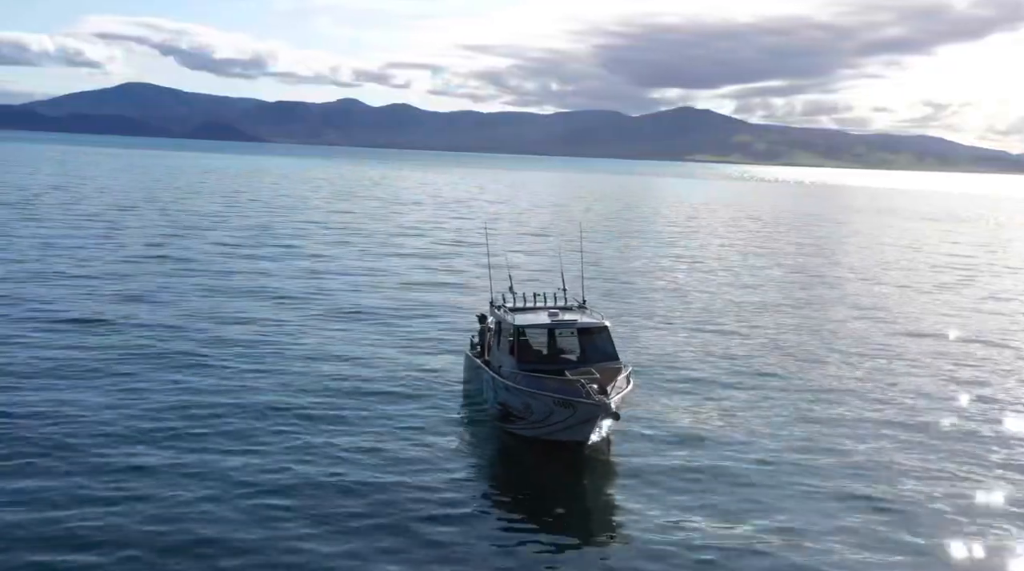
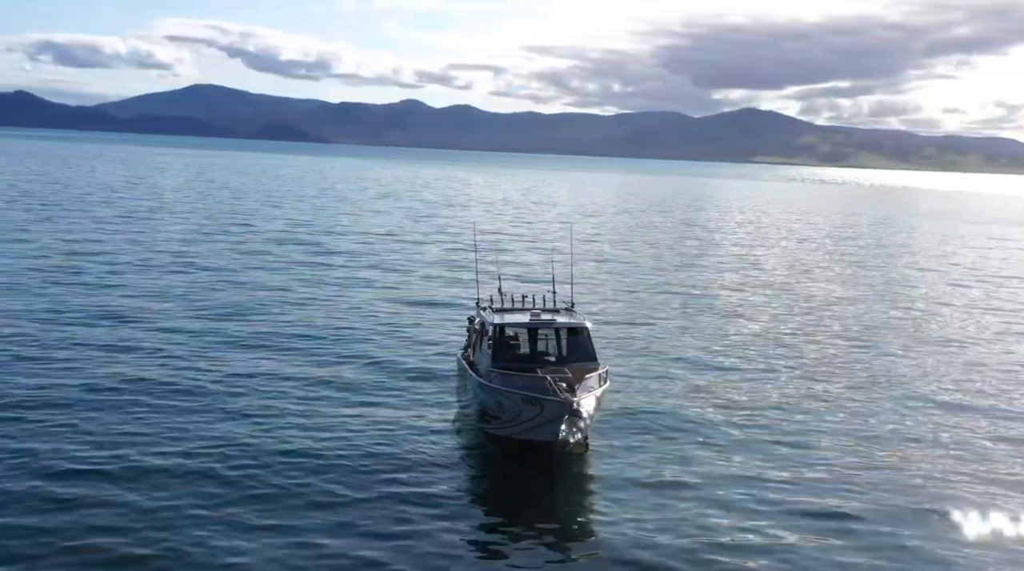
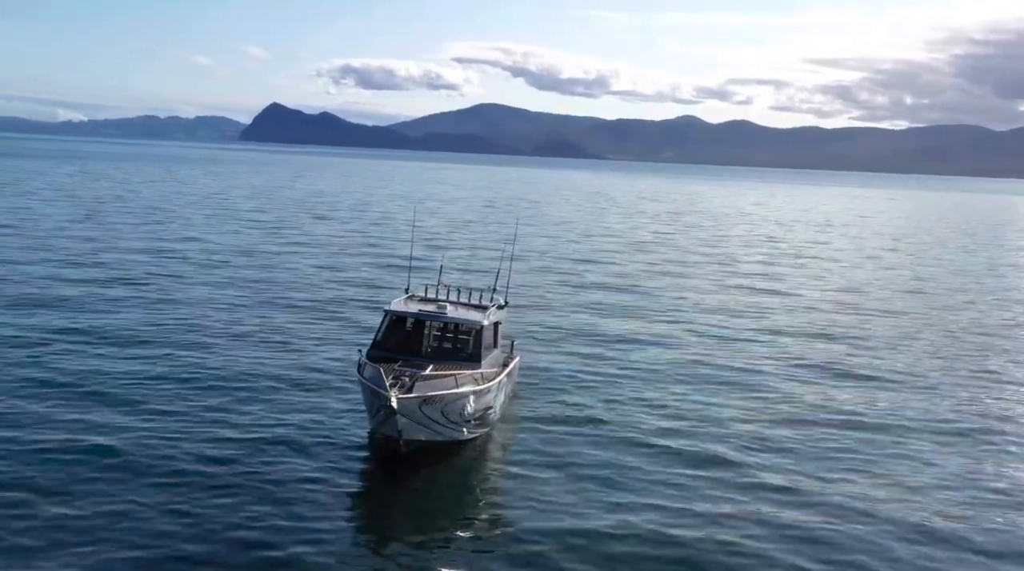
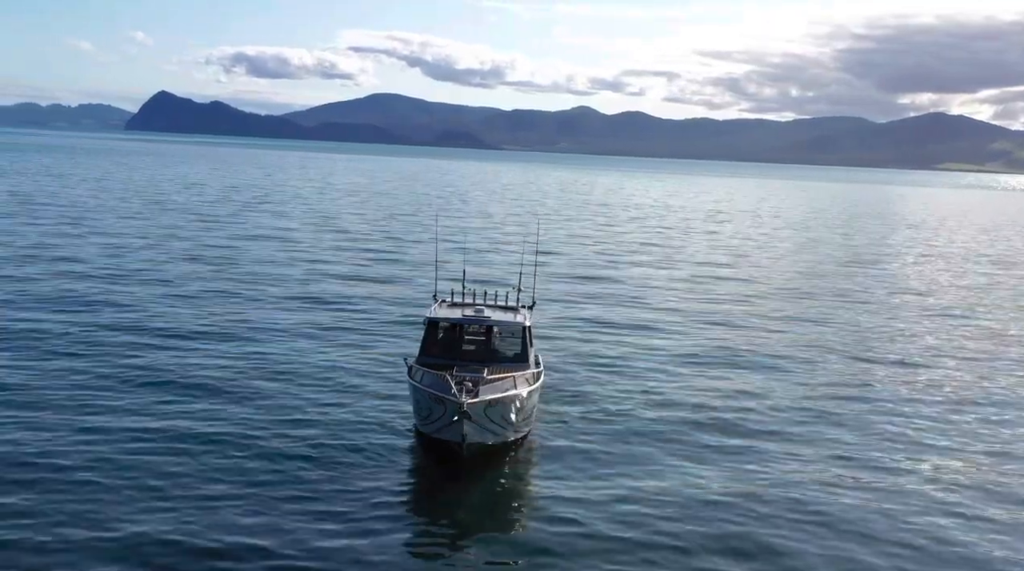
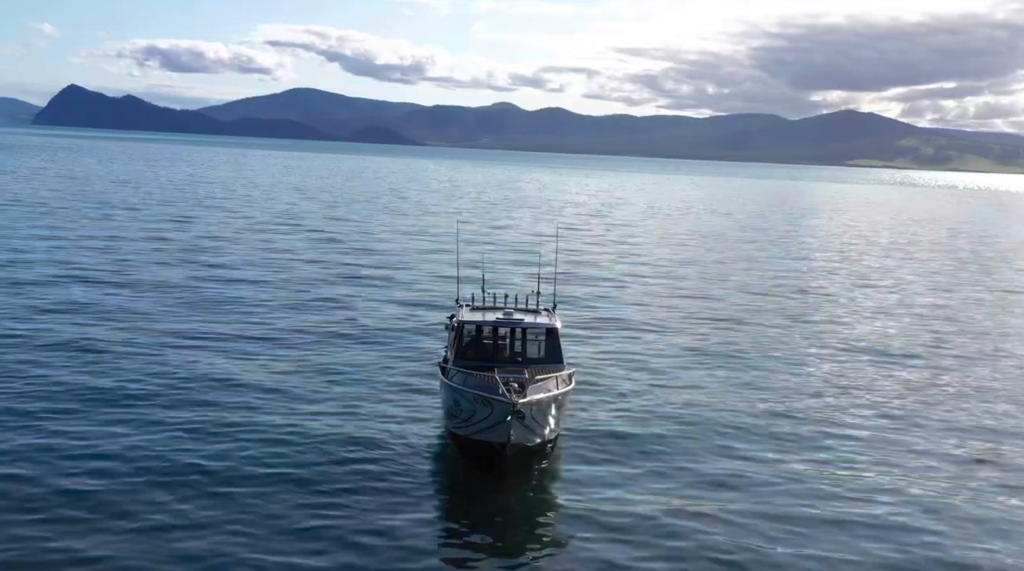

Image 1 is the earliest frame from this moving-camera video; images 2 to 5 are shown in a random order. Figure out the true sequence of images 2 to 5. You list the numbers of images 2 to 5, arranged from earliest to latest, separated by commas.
2, 5, 4, 3
